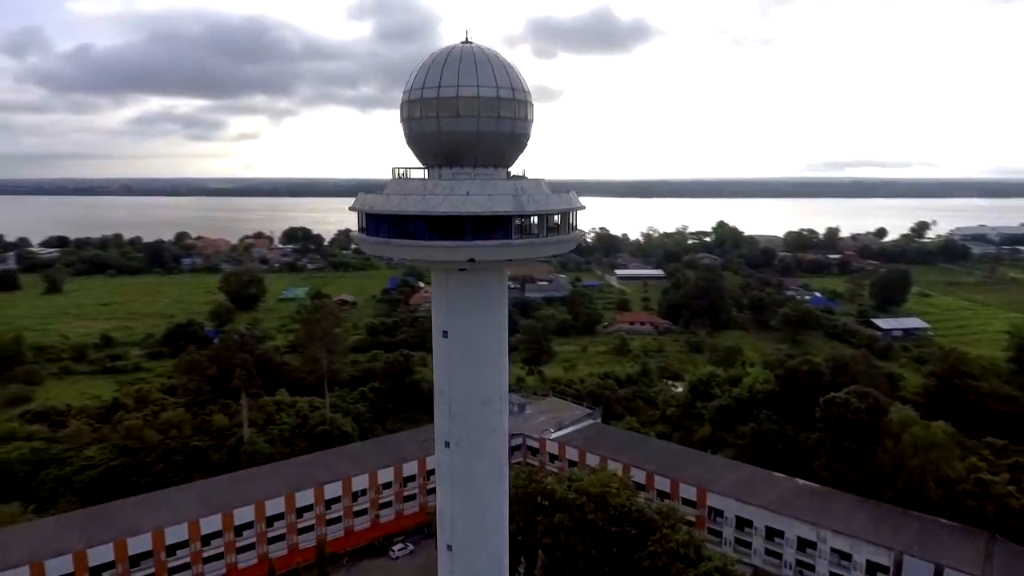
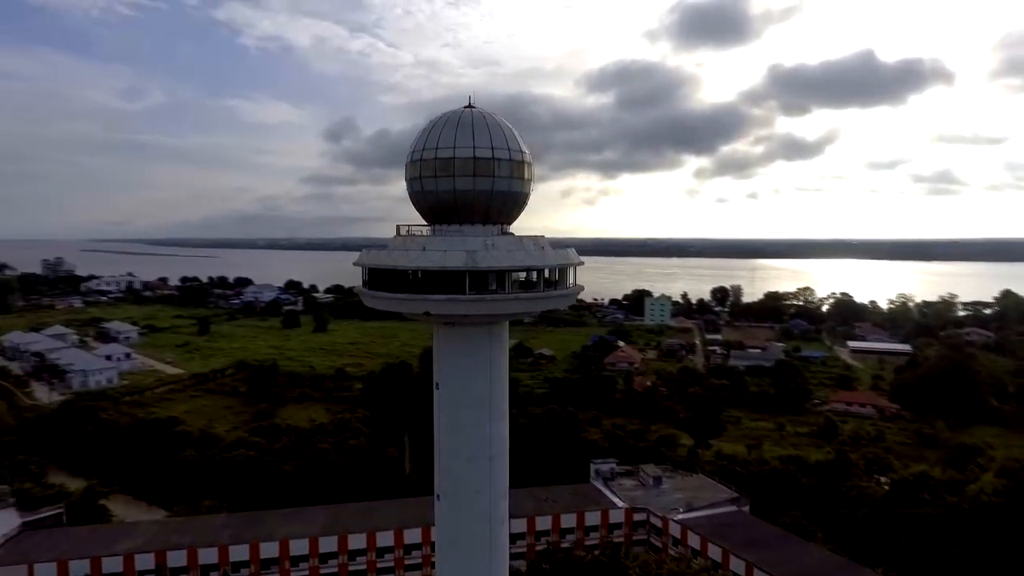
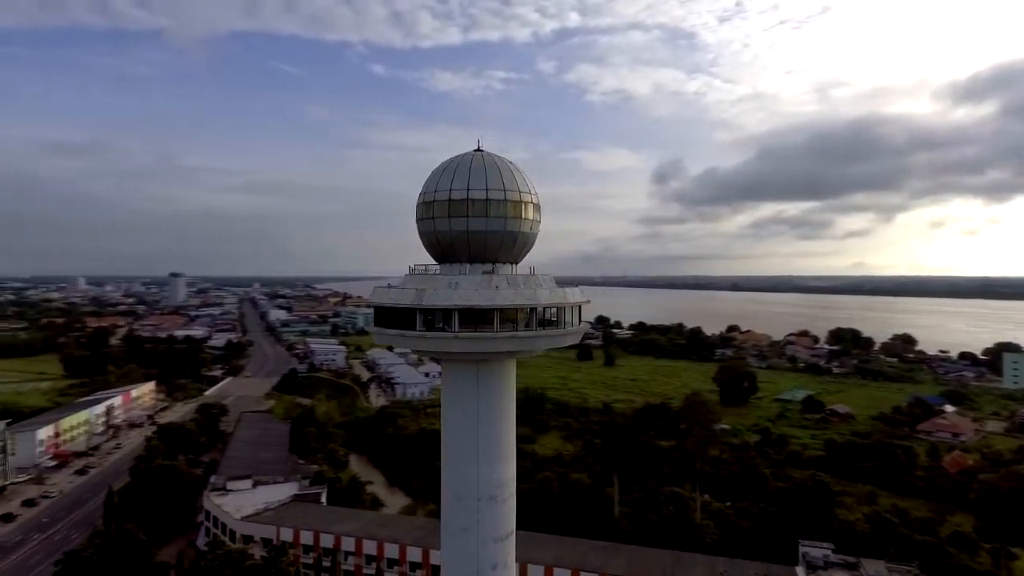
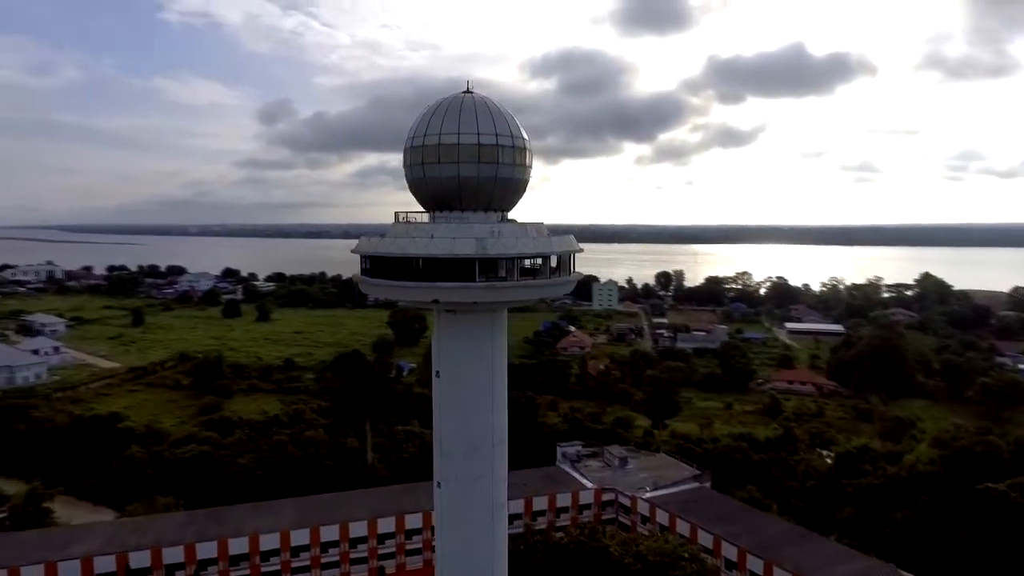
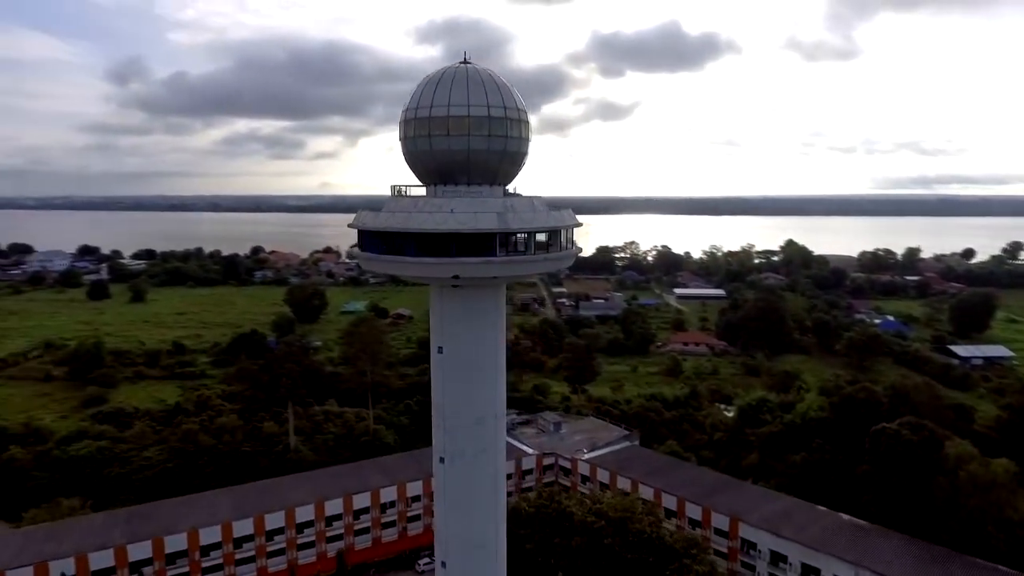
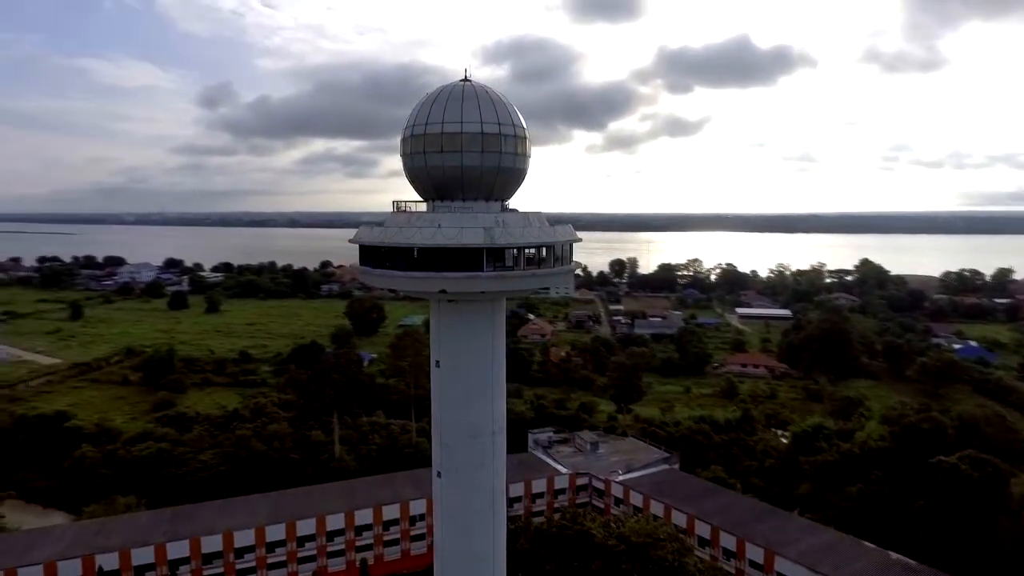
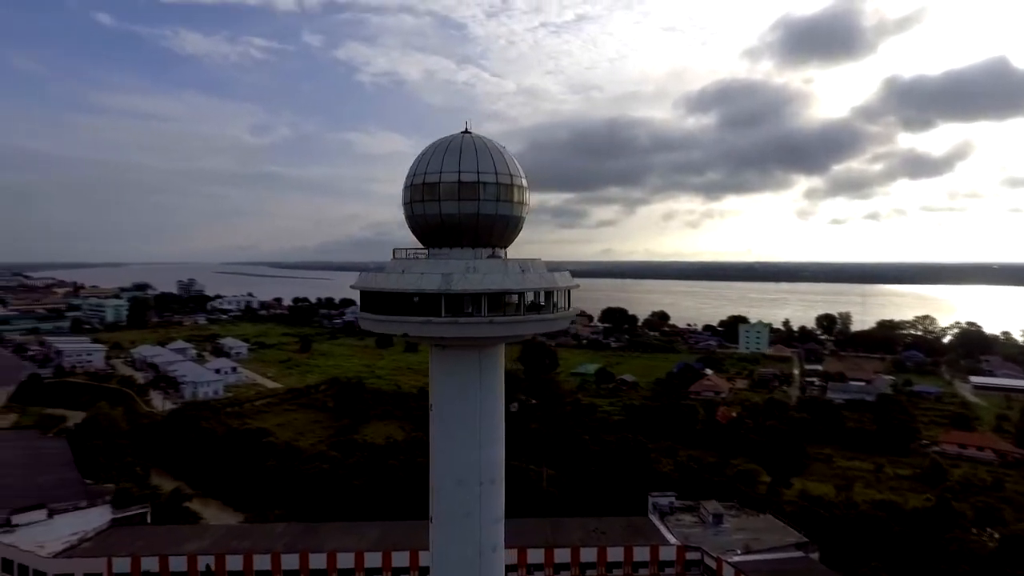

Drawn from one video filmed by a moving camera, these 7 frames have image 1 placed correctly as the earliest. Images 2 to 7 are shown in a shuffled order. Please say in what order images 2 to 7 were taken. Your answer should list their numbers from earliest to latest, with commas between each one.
5, 6, 4, 2, 7, 3
